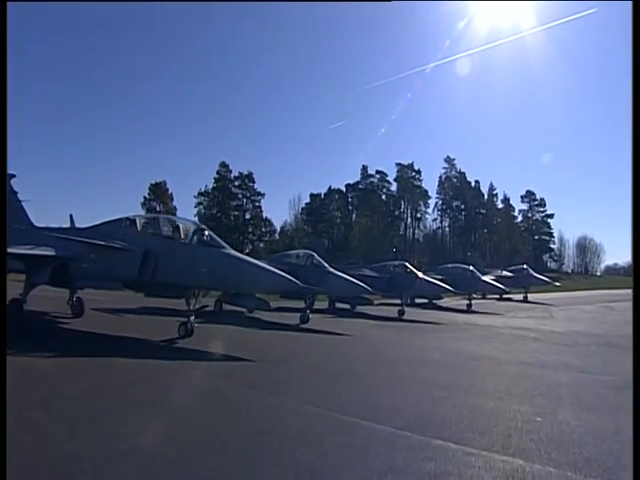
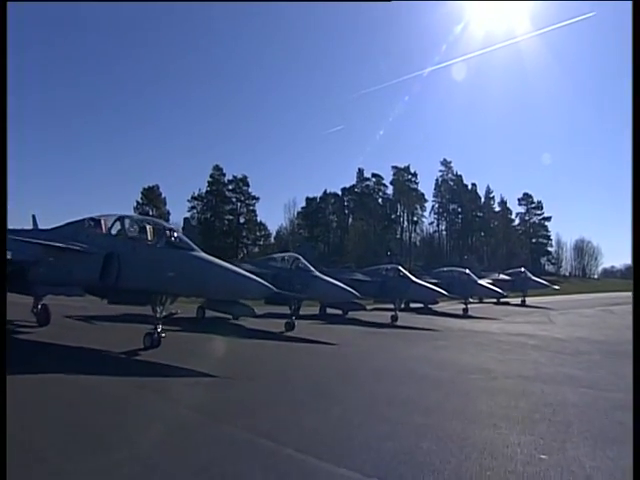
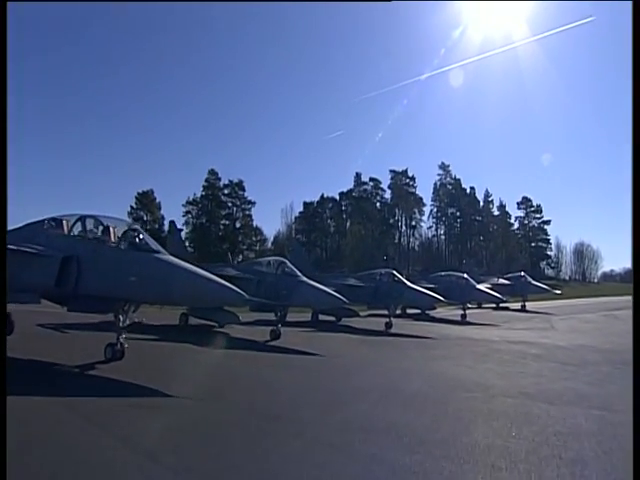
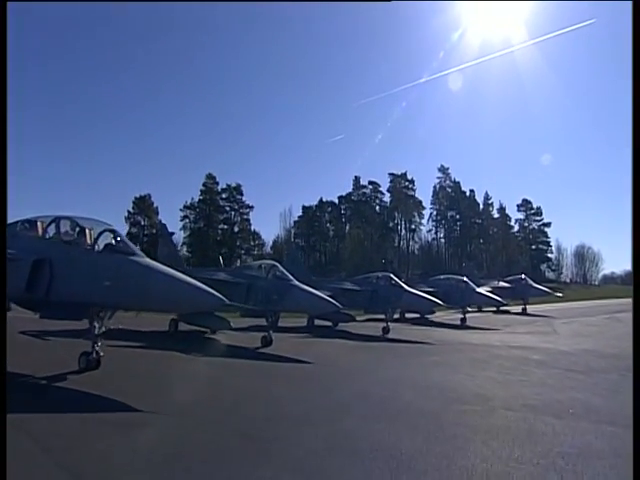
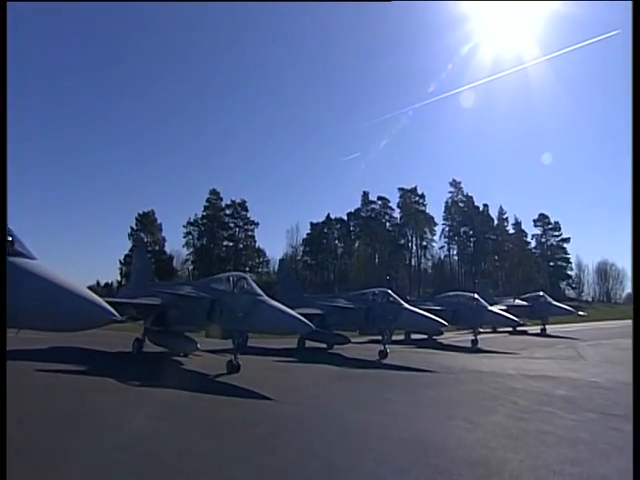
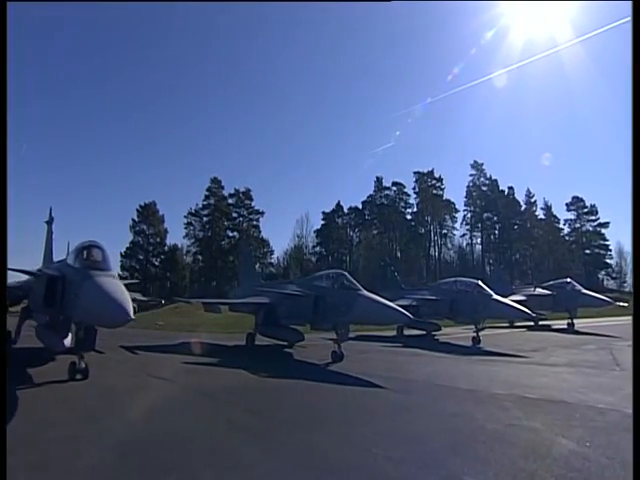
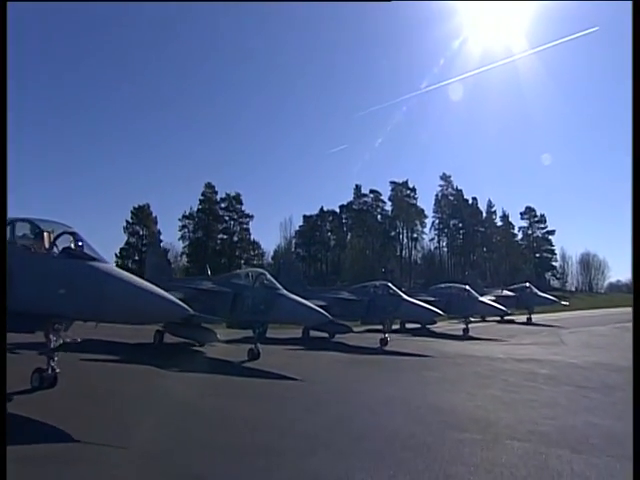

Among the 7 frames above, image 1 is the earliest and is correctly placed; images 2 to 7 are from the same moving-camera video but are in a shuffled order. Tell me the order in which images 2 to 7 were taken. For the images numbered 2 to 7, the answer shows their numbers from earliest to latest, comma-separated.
2, 3, 4, 7, 5, 6
